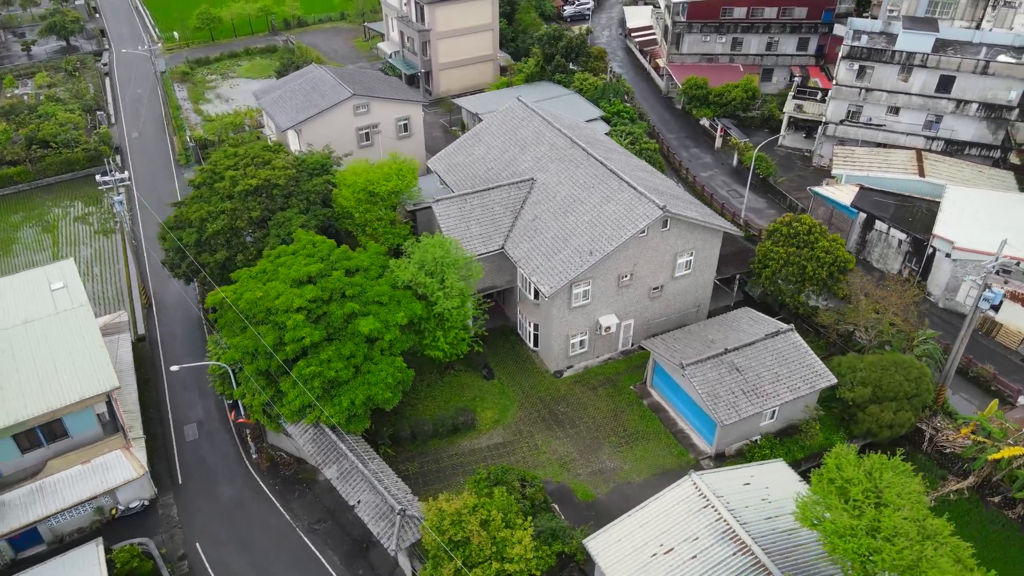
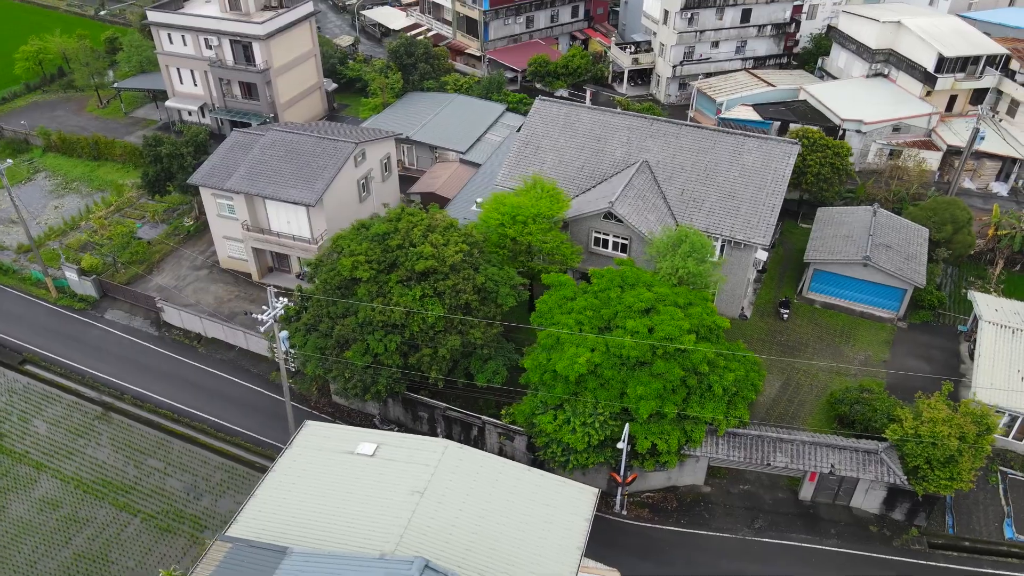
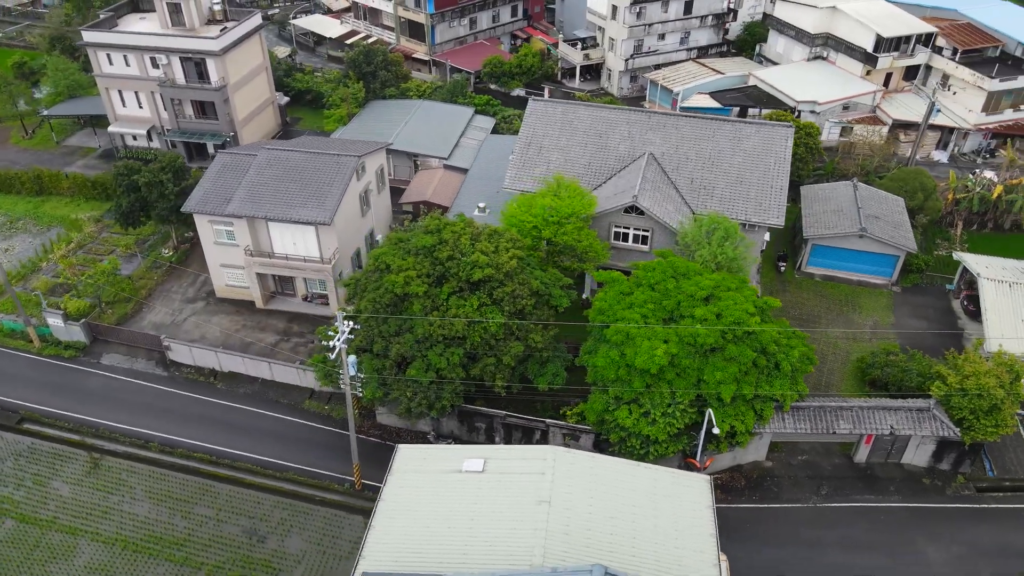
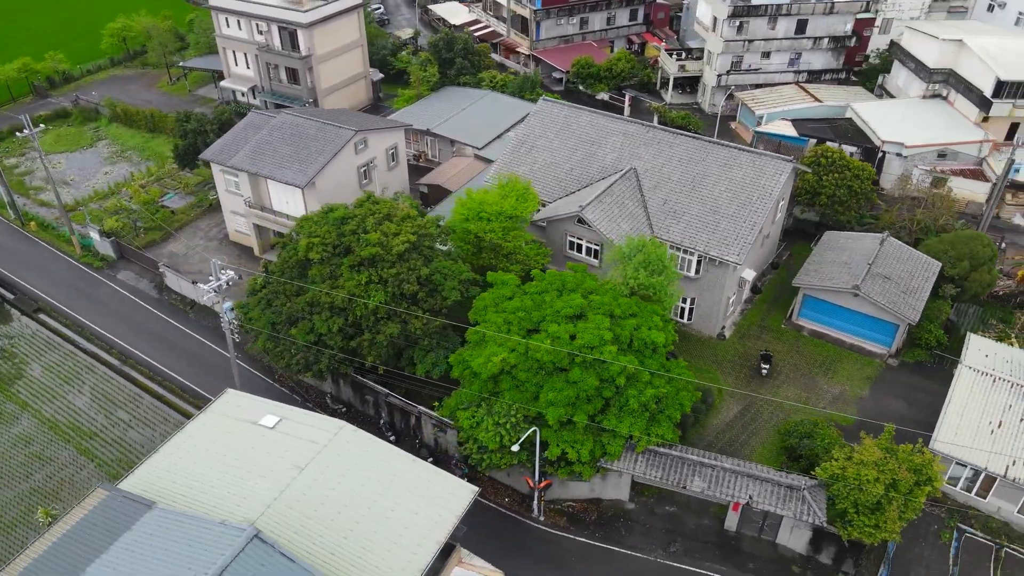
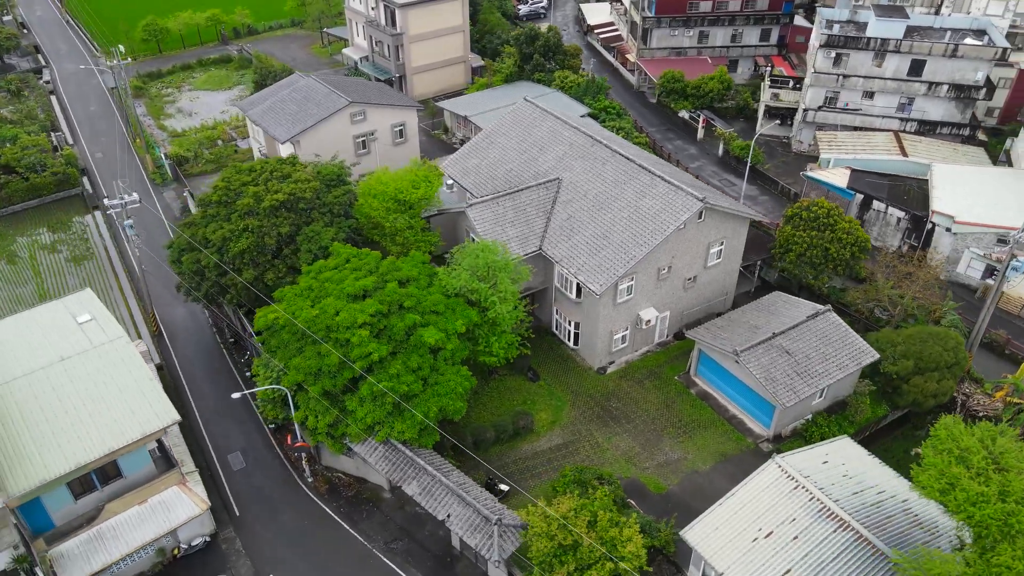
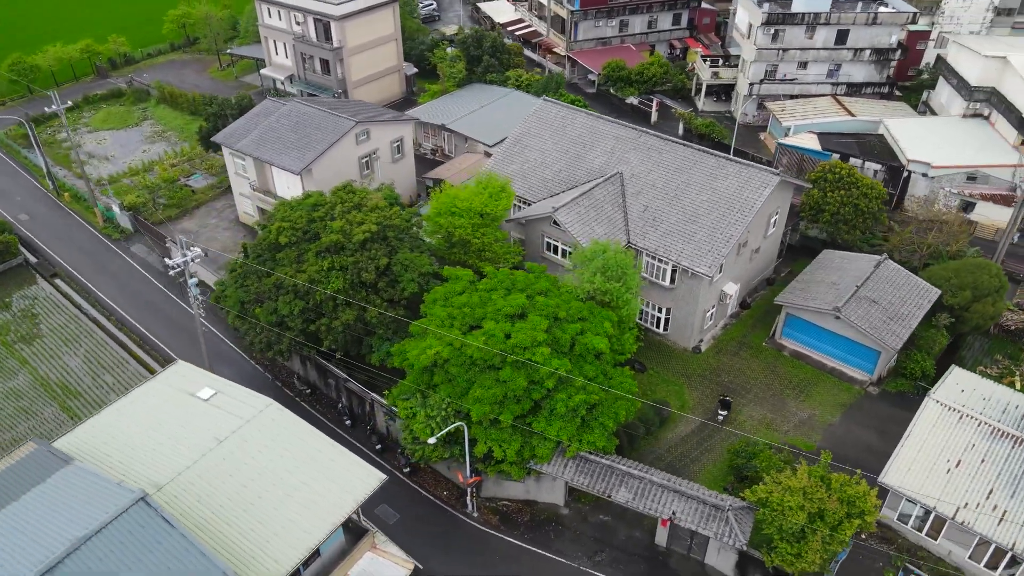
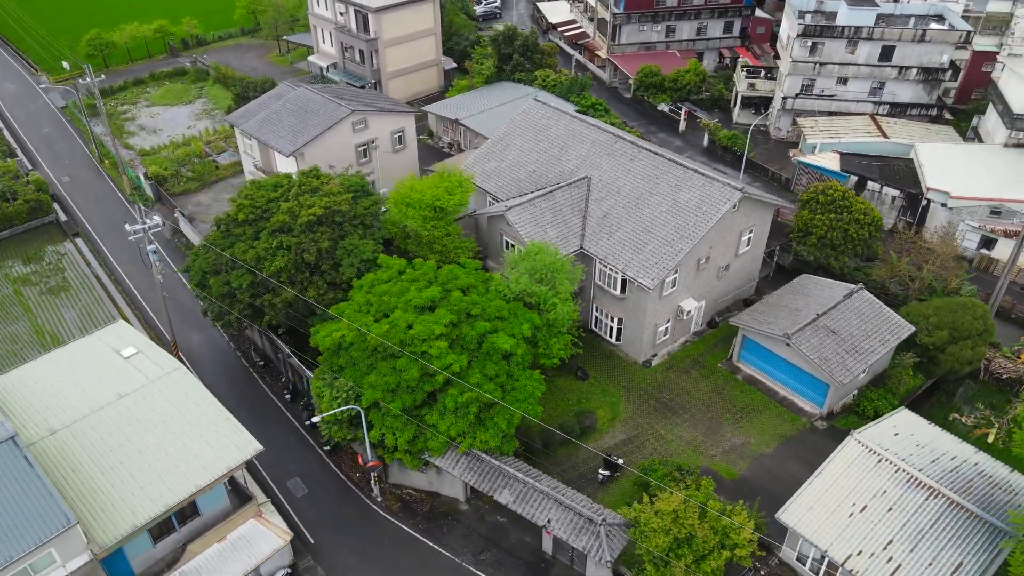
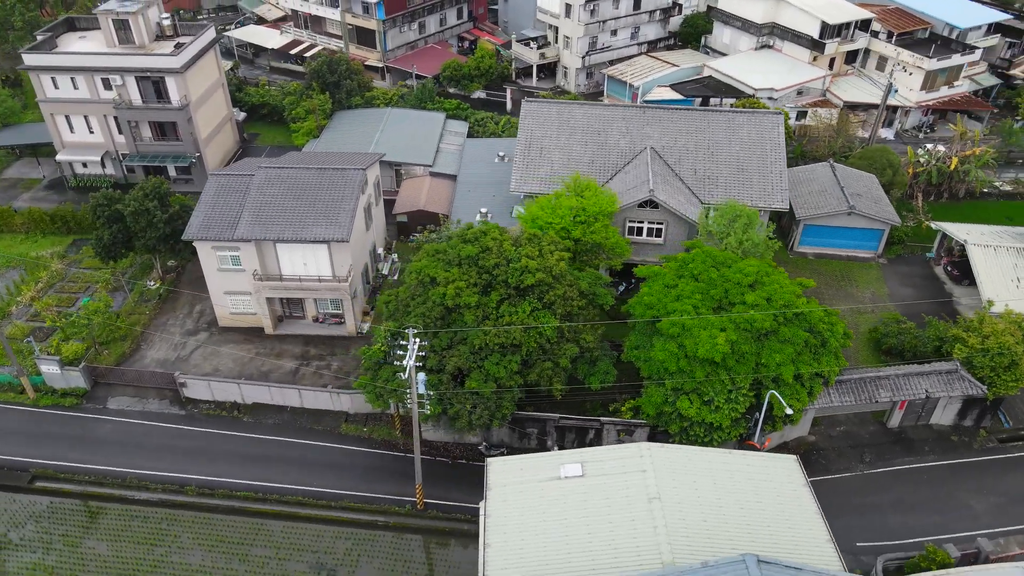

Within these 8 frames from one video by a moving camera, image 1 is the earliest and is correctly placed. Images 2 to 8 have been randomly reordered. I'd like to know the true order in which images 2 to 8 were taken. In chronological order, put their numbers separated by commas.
5, 7, 6, 4, 2, 3, 8
